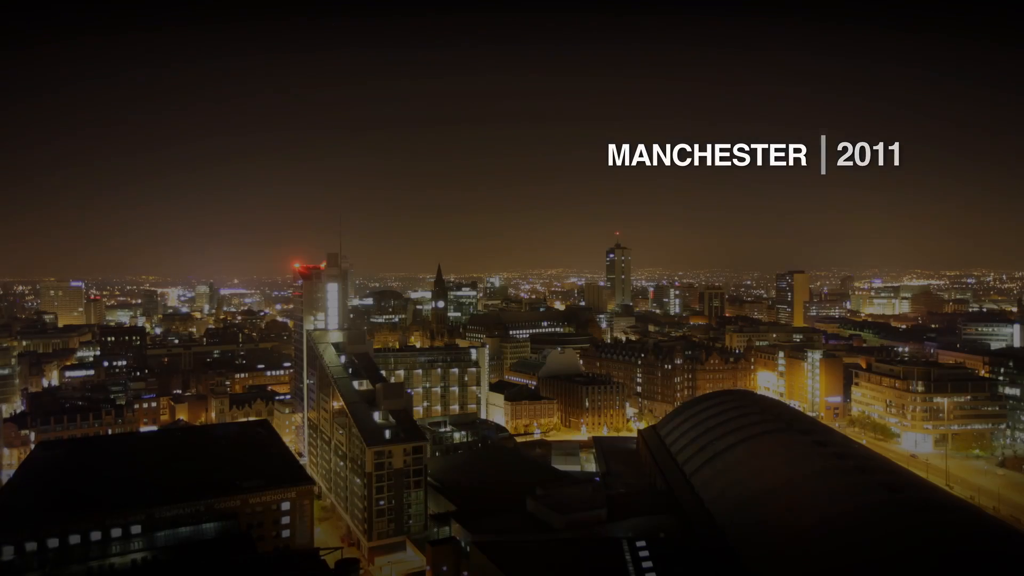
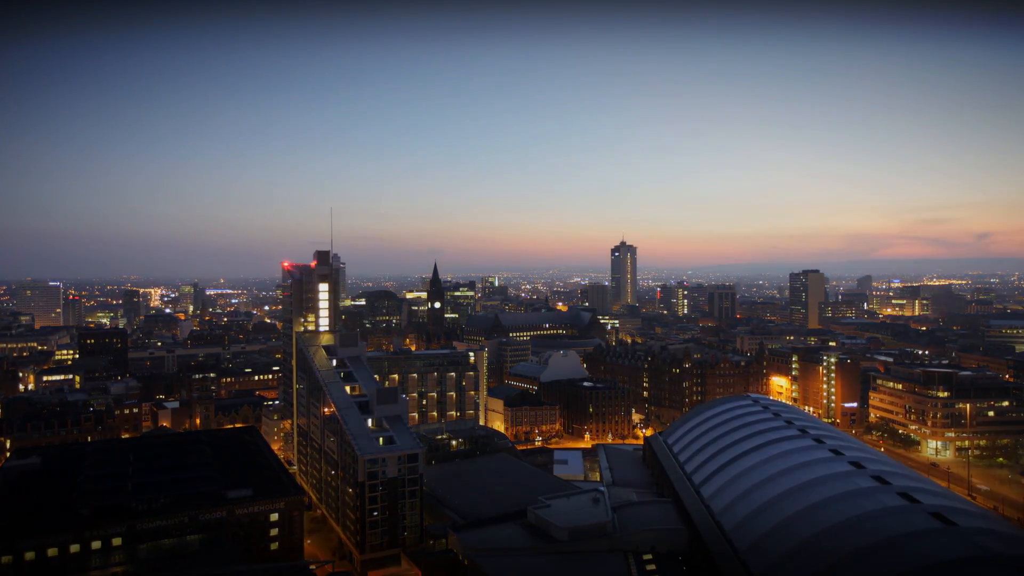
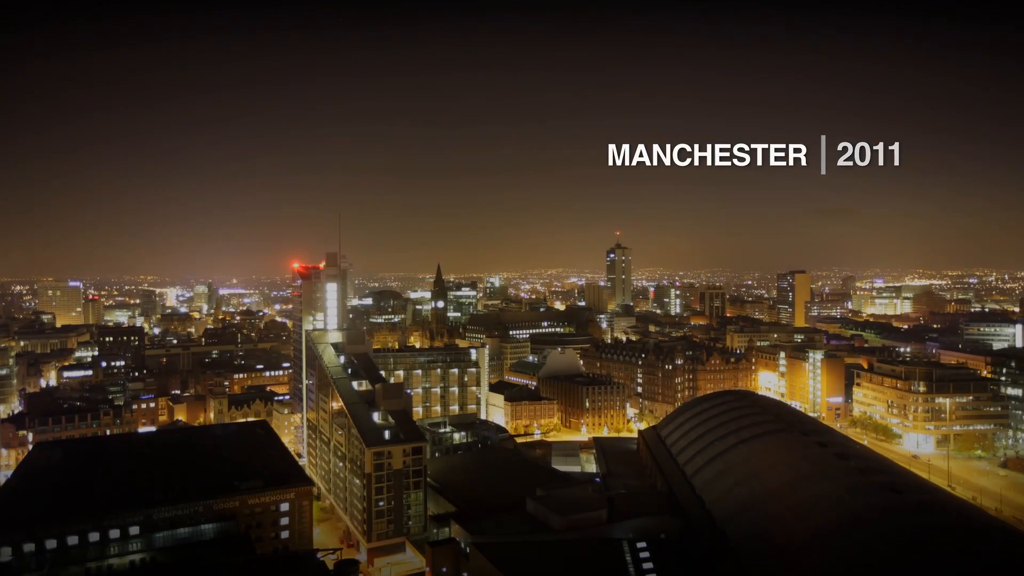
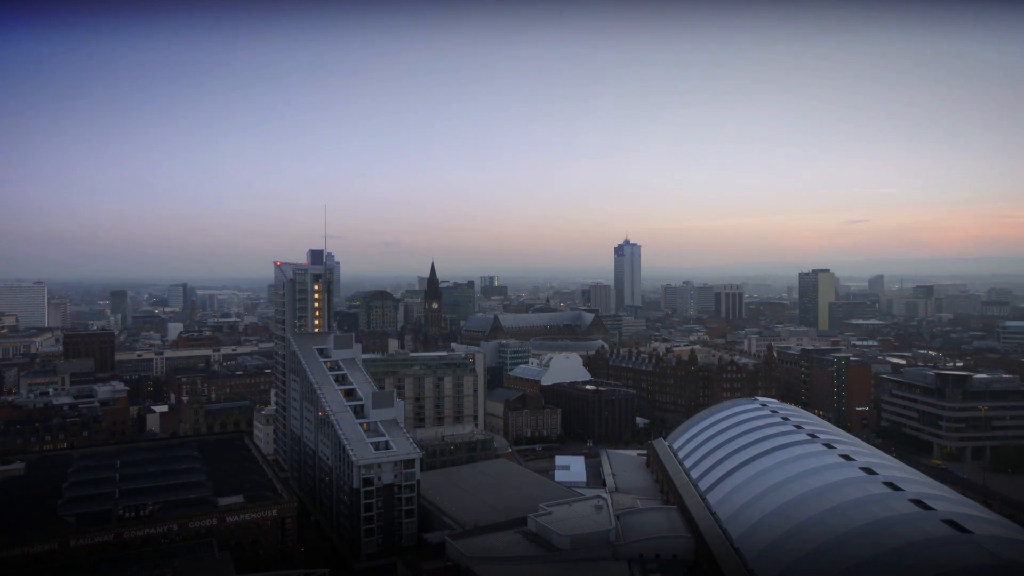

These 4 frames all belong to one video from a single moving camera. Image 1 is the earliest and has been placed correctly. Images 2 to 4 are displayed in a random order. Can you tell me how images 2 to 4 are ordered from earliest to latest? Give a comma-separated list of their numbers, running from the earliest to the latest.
3, 2, 4
